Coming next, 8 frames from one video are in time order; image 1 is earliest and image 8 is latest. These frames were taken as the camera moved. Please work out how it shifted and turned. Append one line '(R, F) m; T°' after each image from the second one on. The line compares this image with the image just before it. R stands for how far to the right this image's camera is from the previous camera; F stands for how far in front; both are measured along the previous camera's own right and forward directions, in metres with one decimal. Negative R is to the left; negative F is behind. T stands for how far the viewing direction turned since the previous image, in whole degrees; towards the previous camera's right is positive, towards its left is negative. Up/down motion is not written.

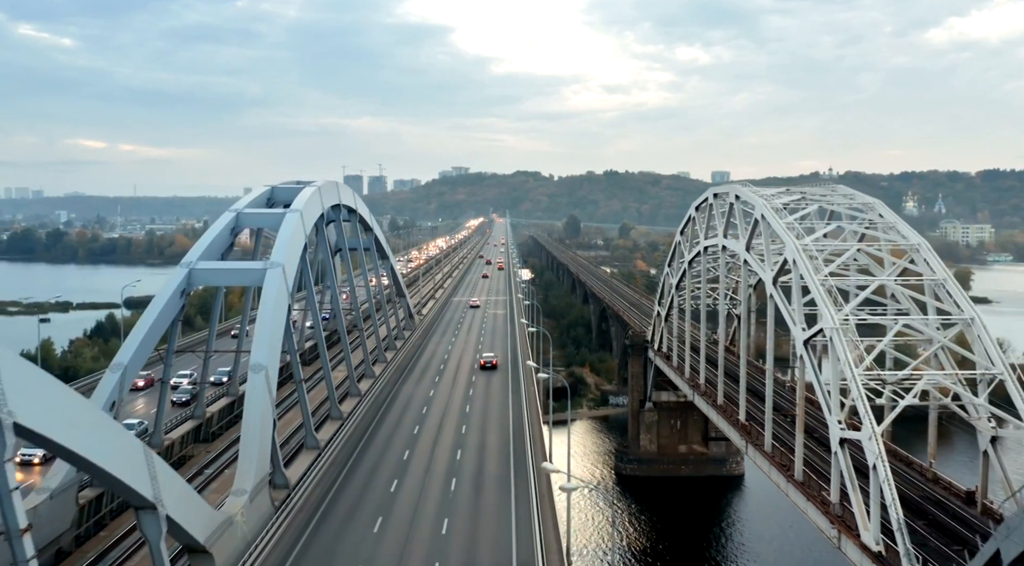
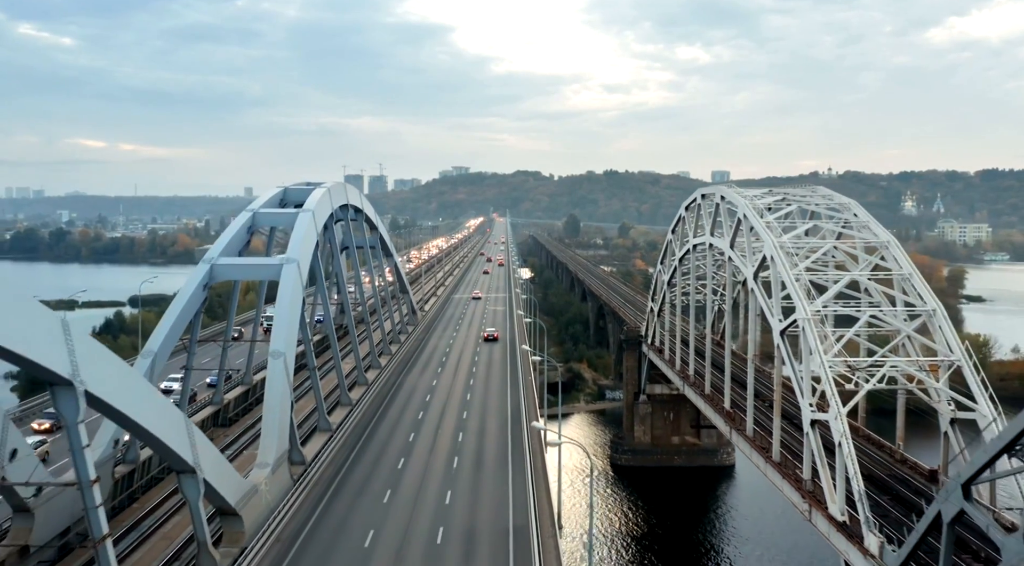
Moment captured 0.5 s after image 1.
(+0.1, -1.9) m; 0°
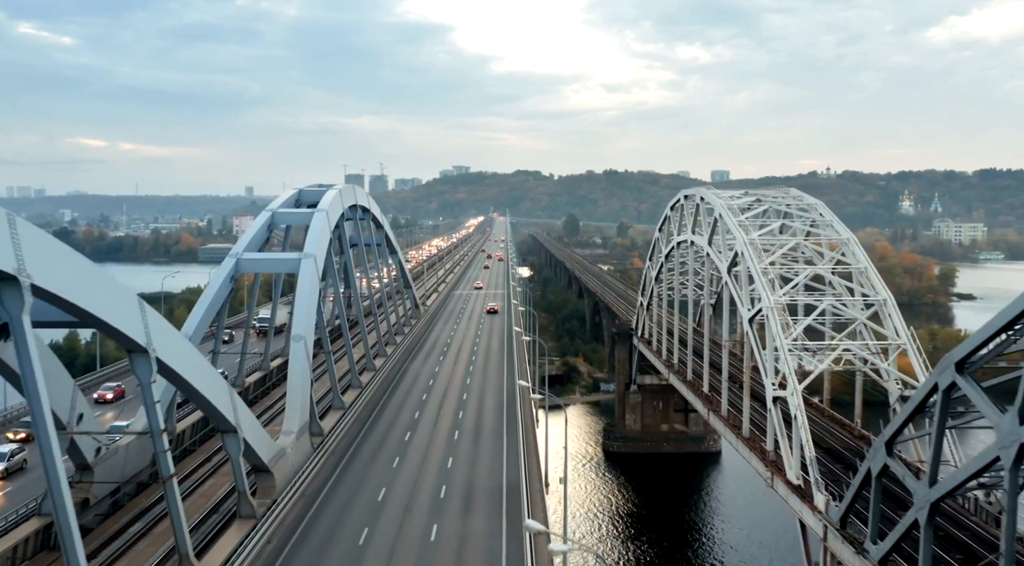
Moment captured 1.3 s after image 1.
(+0.2, -2.8) m; 0°
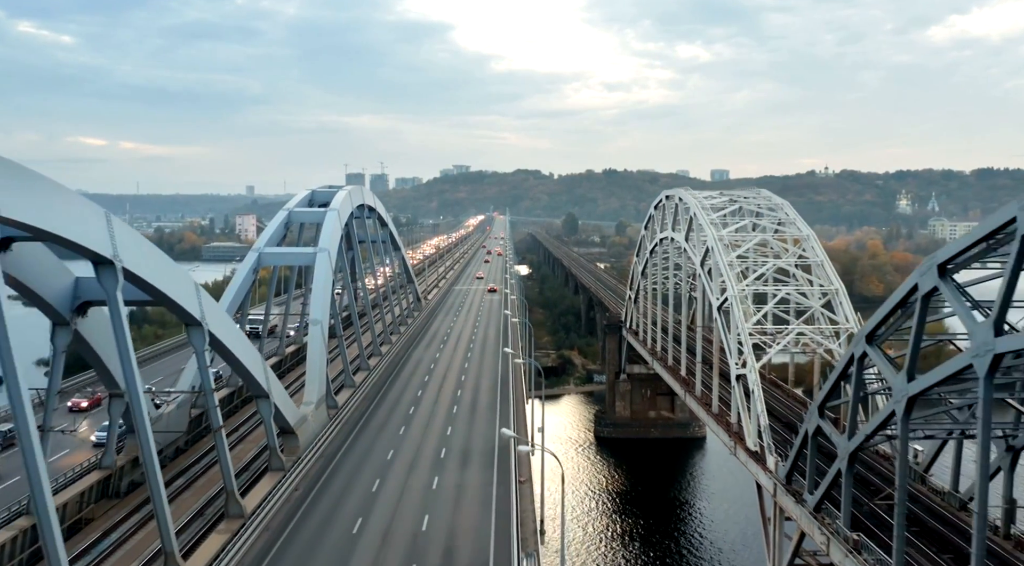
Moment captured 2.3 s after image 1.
(+0.3, -3.3) m; 0°
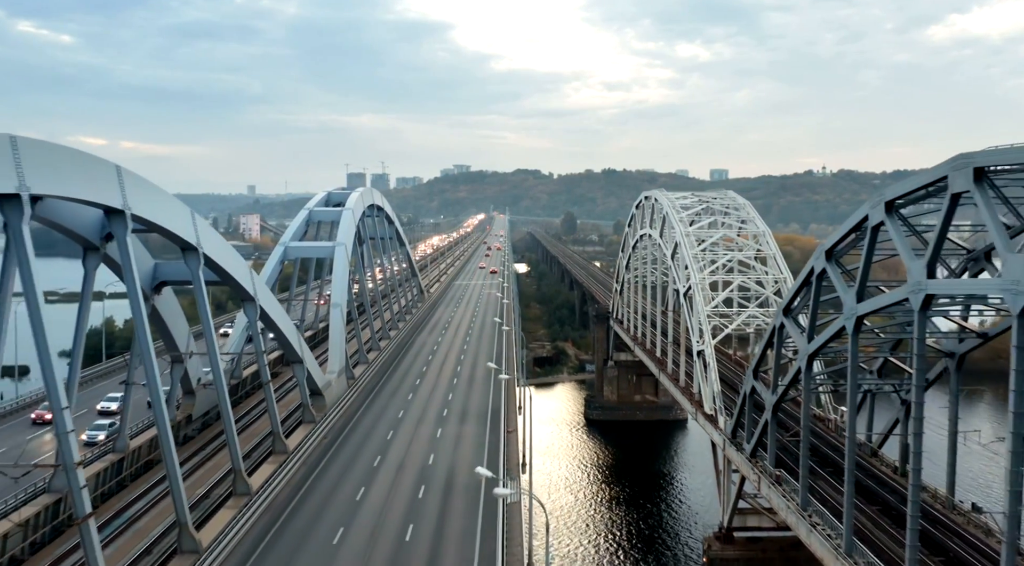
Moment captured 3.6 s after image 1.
(+0.3, -4.8) m; 0°
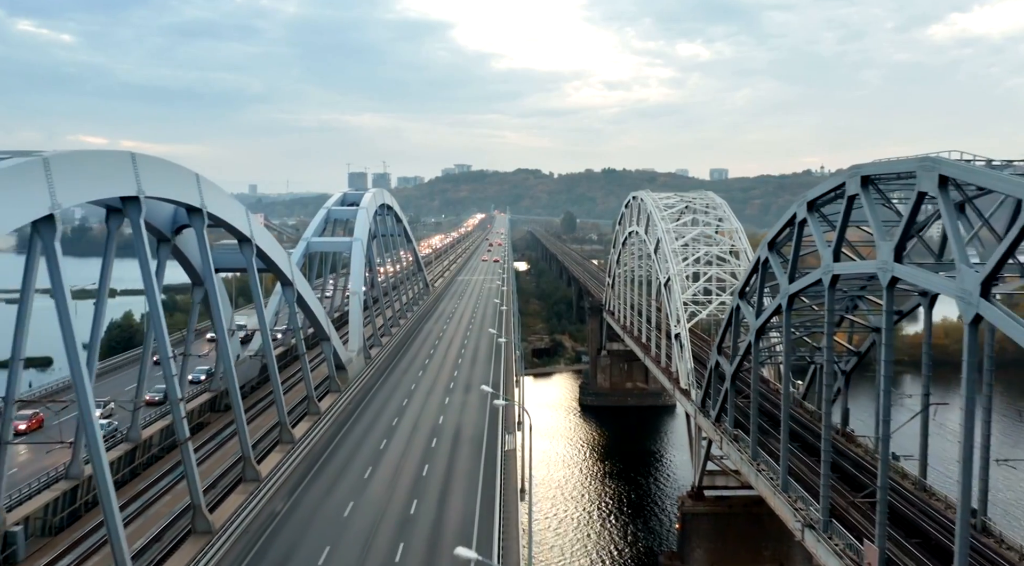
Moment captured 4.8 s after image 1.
(+0.1, -4.3) m; 0°
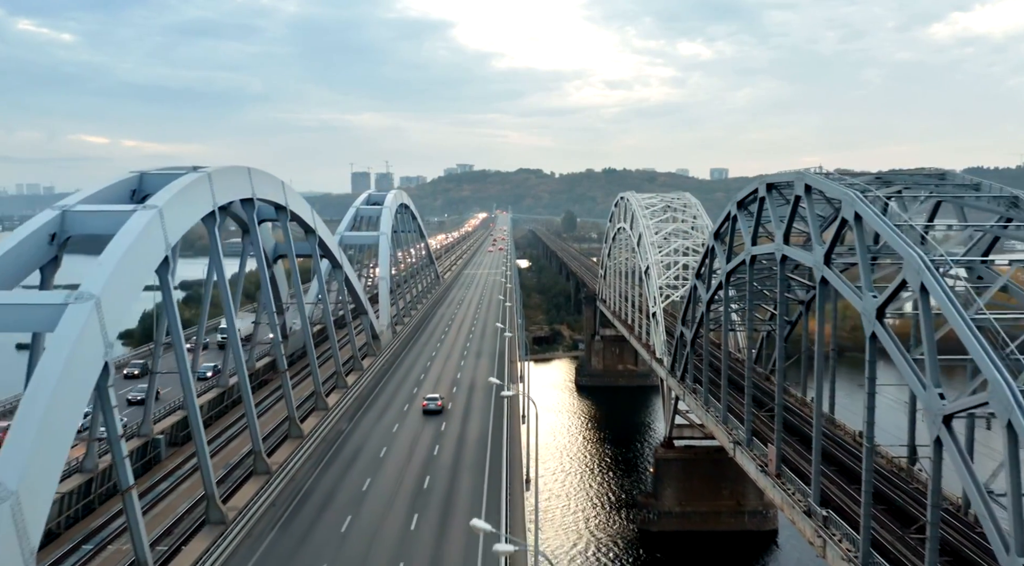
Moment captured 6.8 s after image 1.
(-0.1, -7.2) m; 0°
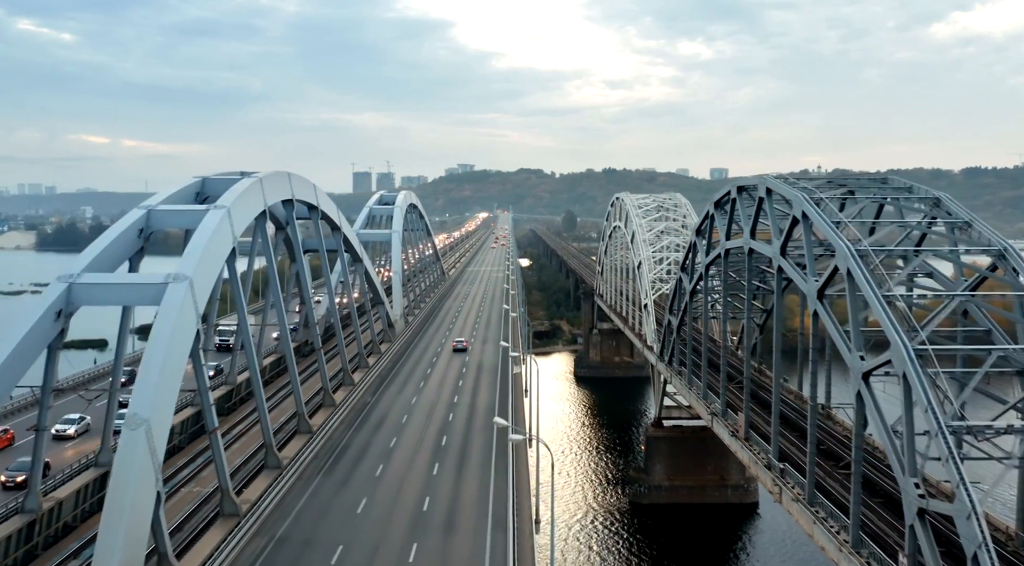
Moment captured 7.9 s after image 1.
(-0.1, -3.9) m; 0°
